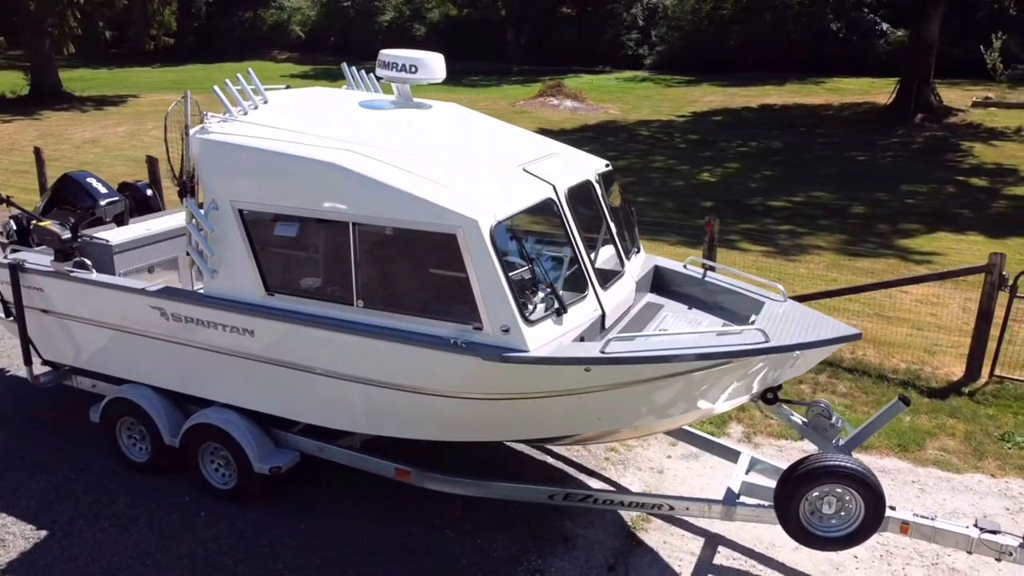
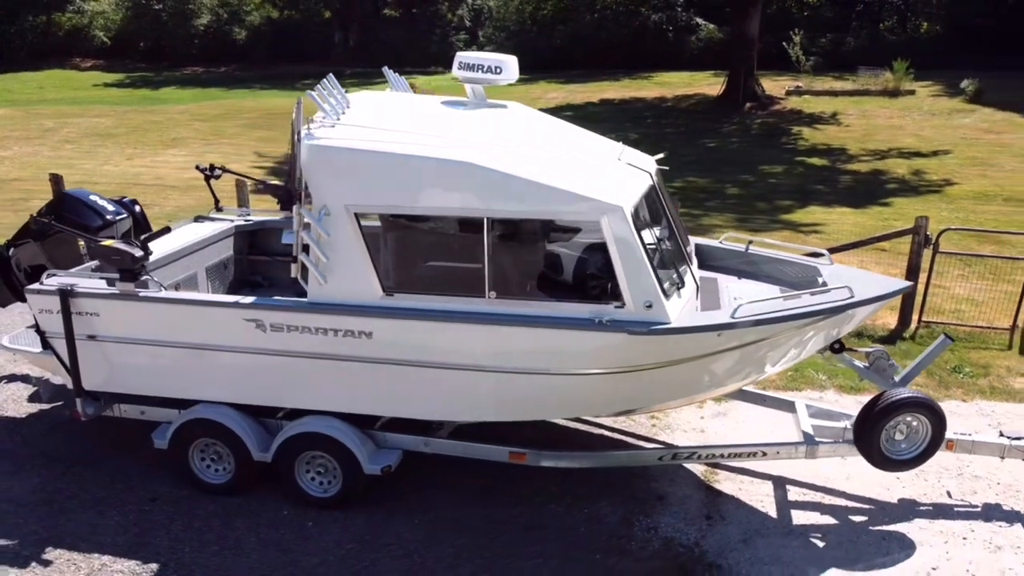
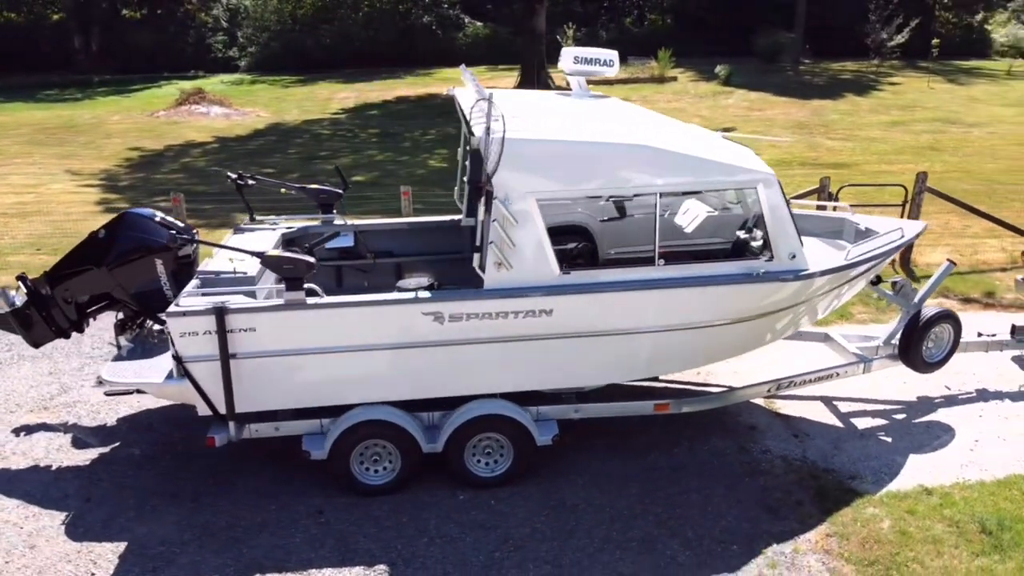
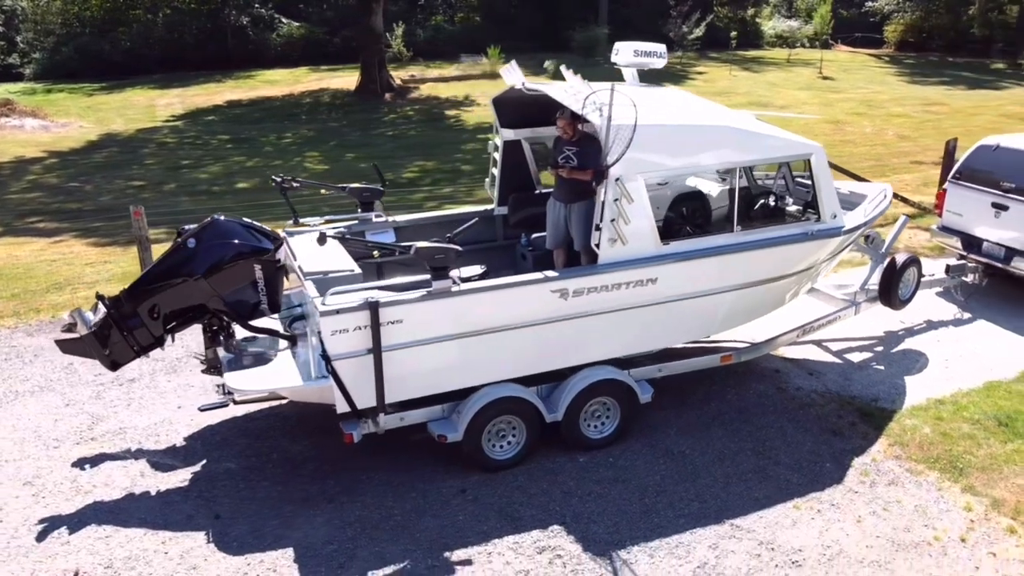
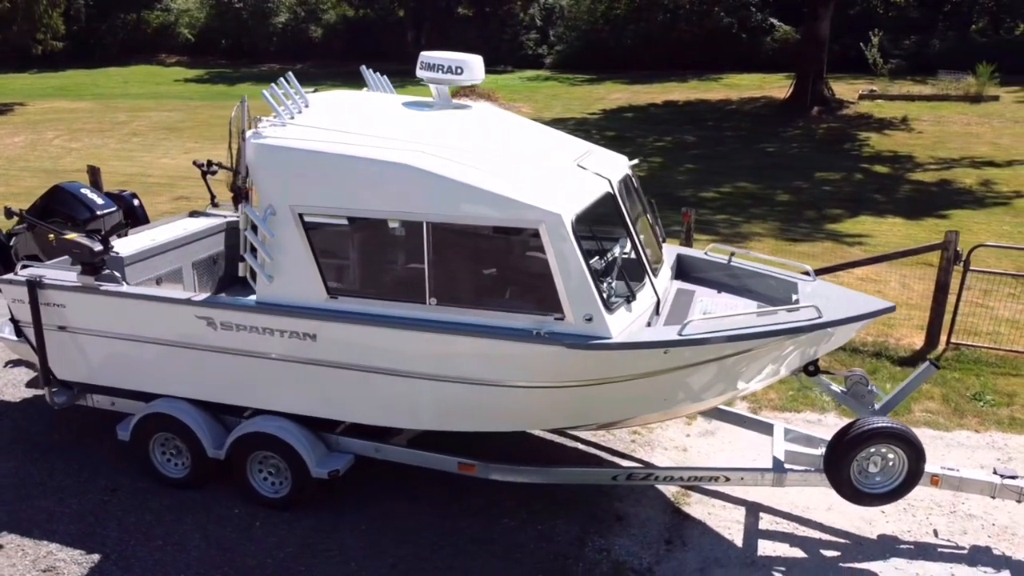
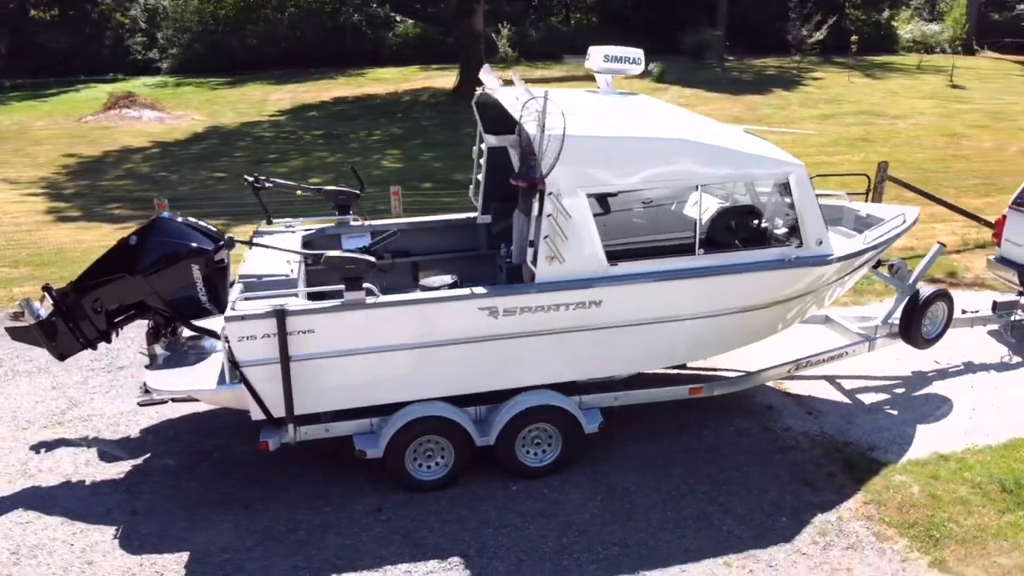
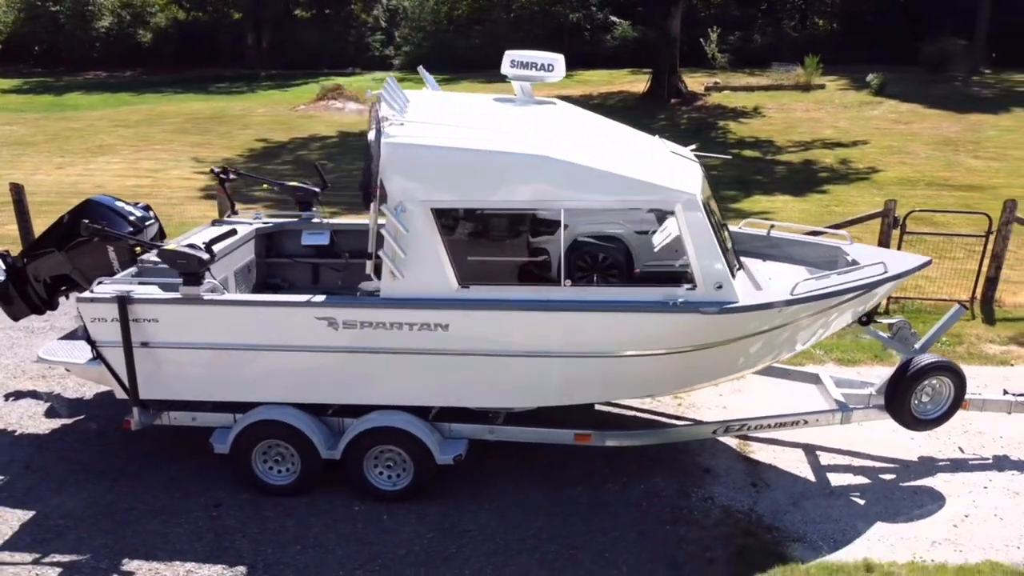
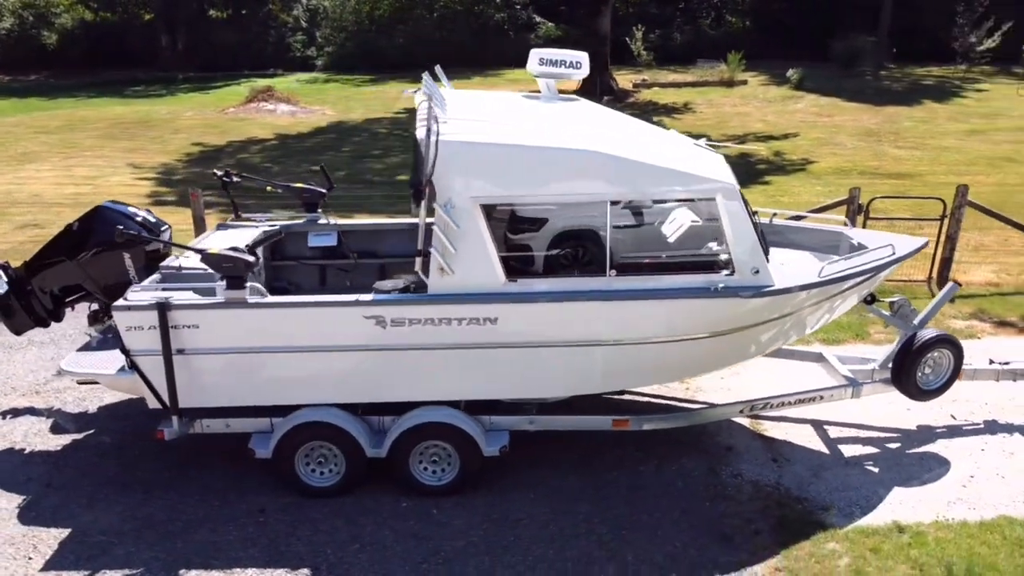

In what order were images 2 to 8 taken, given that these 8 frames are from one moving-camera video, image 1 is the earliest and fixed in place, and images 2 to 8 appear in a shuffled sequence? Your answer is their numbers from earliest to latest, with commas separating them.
5, 2, 7, 8, 3, 6, 4
